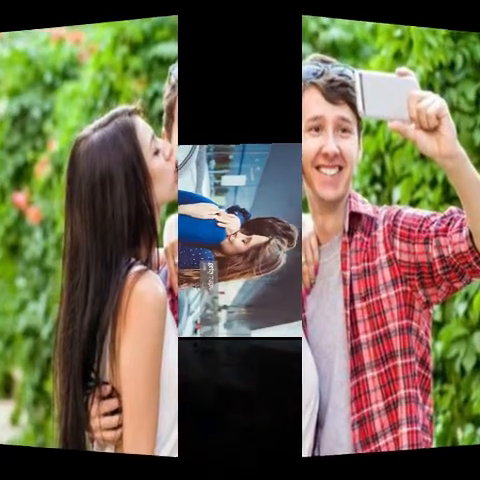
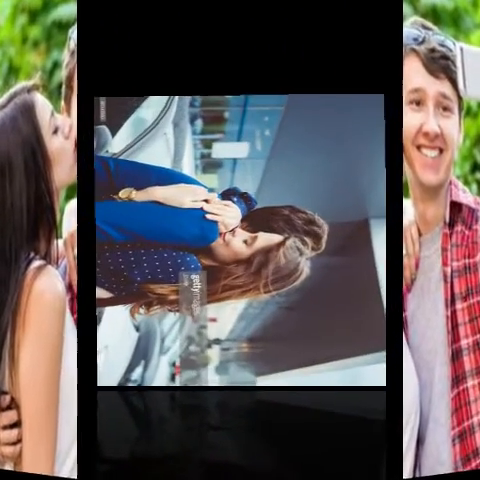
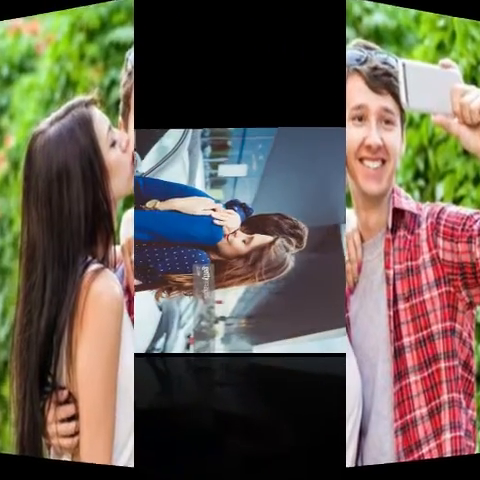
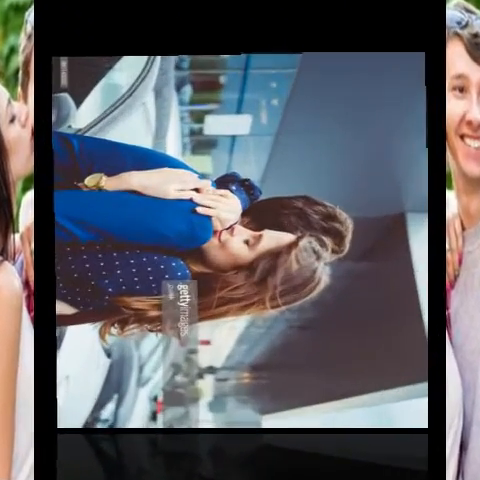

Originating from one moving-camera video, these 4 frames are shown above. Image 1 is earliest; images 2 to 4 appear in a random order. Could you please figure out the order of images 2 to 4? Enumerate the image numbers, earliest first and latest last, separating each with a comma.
3, 2, 4
